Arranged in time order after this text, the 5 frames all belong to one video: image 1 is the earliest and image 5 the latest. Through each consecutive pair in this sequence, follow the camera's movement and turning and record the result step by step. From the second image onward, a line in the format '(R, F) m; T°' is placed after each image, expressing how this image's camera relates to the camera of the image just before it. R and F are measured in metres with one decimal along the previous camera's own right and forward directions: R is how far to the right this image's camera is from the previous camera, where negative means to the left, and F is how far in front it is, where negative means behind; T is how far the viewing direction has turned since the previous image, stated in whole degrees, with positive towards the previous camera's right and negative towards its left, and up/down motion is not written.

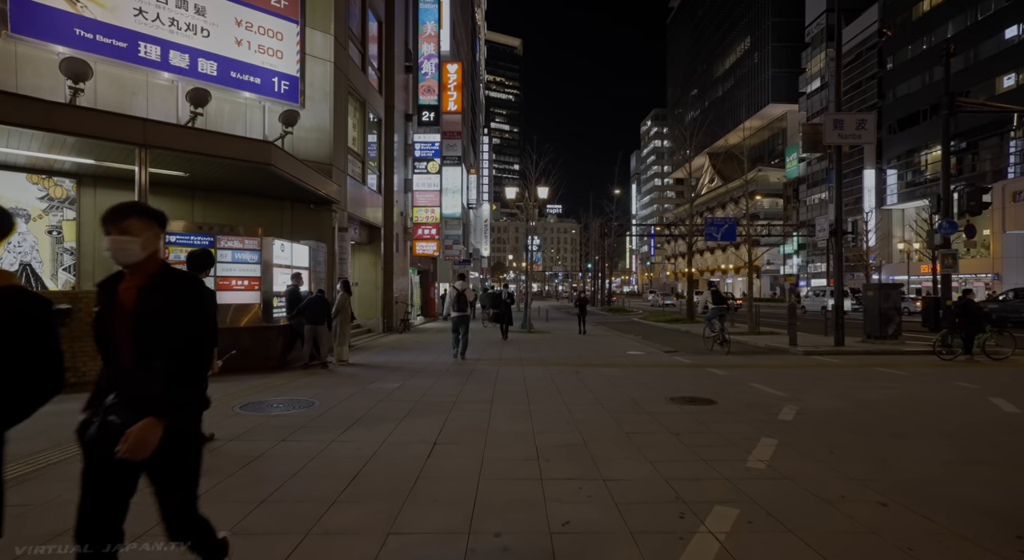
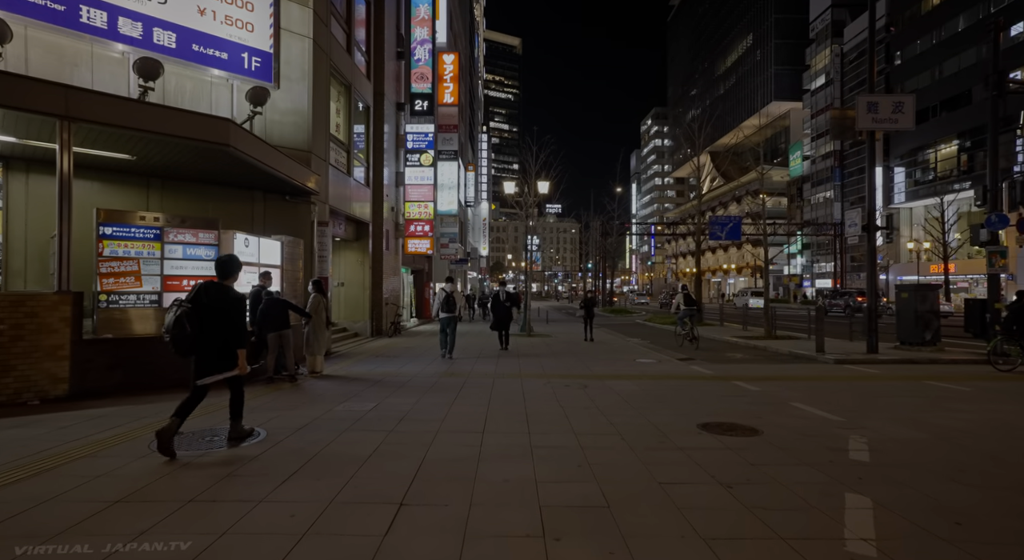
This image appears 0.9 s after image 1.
(0.0, +1.6) m; 0°
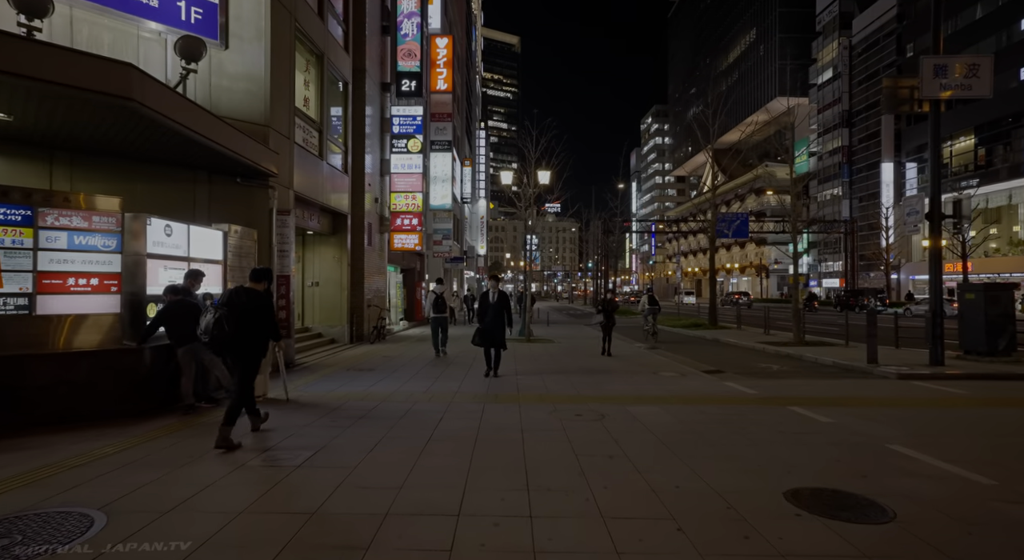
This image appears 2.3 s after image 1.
(+0.1, +2.3) m; 0°
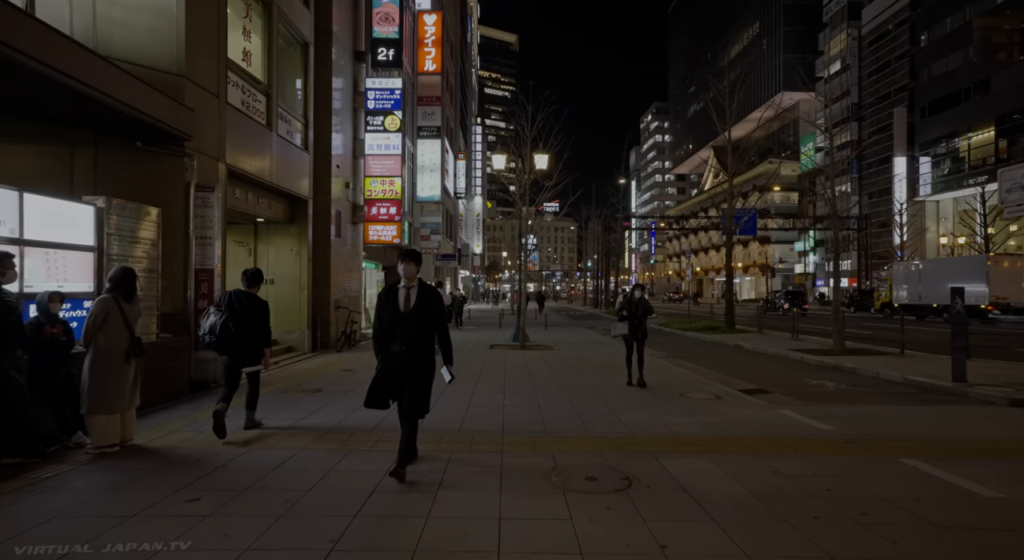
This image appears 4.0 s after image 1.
(+0.2, +2.8) m; 0°
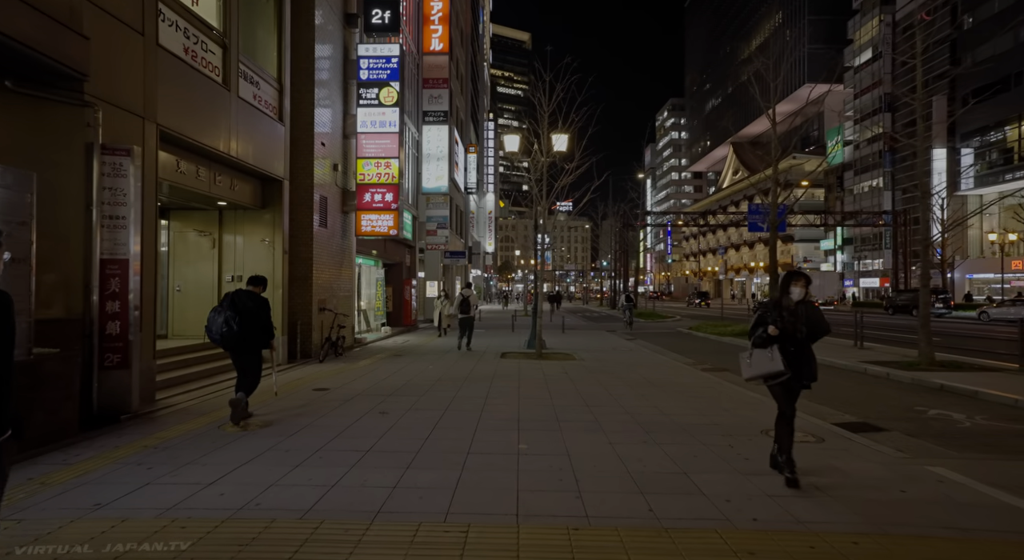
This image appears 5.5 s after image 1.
(-0.1, +2.7) m; -1°
